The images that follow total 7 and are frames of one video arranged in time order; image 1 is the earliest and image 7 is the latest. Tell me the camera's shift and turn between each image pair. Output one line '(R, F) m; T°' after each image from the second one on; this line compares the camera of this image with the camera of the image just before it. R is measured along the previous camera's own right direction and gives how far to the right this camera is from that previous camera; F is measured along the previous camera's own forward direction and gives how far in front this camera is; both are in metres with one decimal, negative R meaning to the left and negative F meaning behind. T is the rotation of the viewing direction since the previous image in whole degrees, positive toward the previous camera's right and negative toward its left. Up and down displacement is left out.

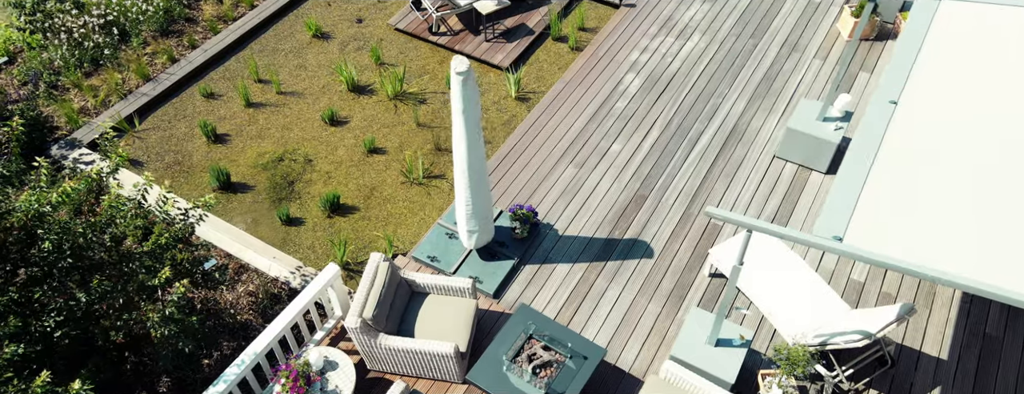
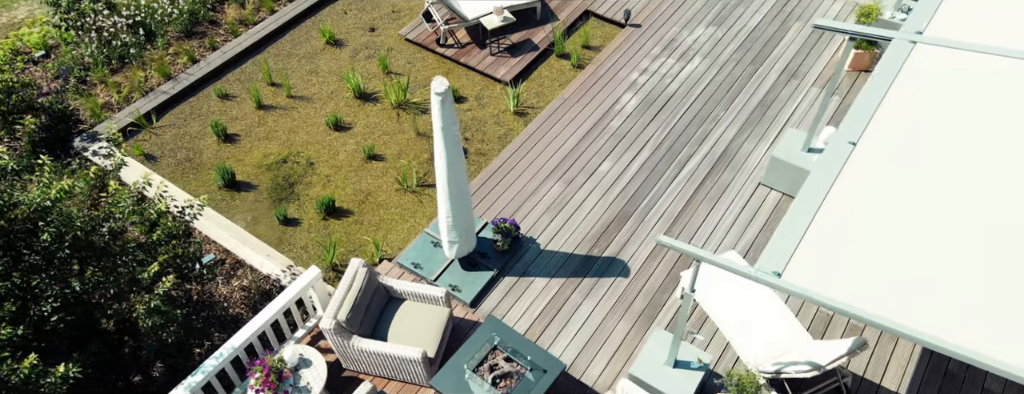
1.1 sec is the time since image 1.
(+0.5, -0.3) m; -3°
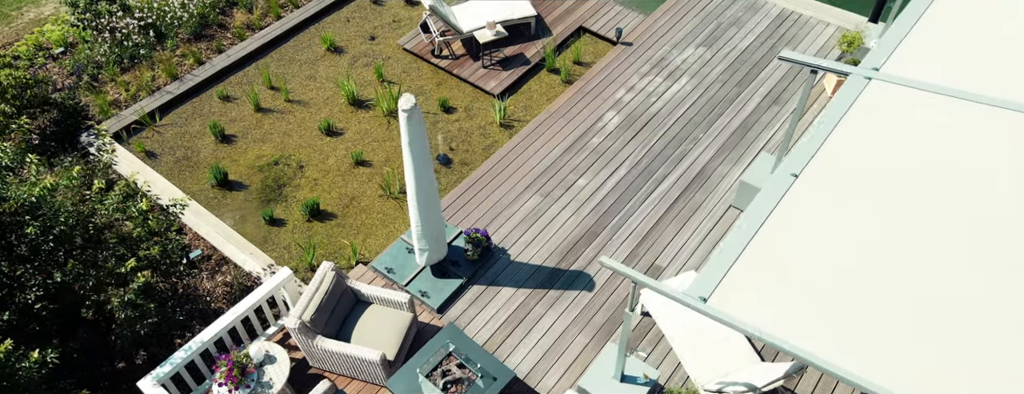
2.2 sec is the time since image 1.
(+0.6, -0.3) m; -2°
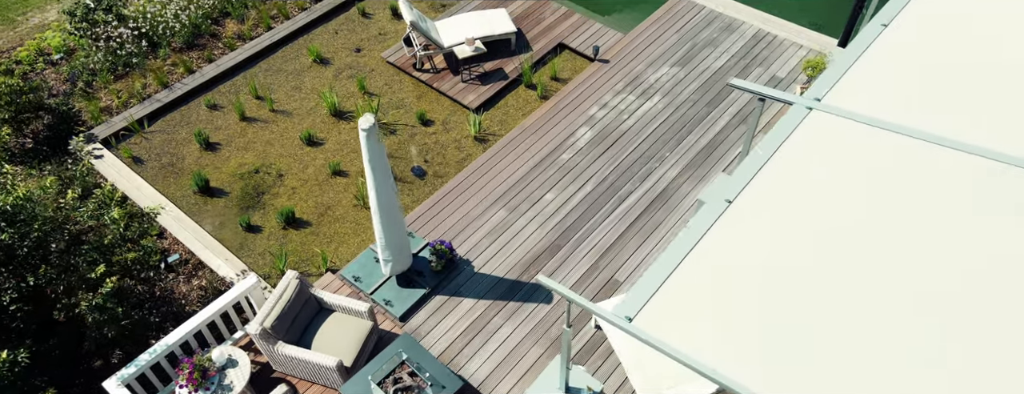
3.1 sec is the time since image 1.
(+0.5, -0.3) m; -1°
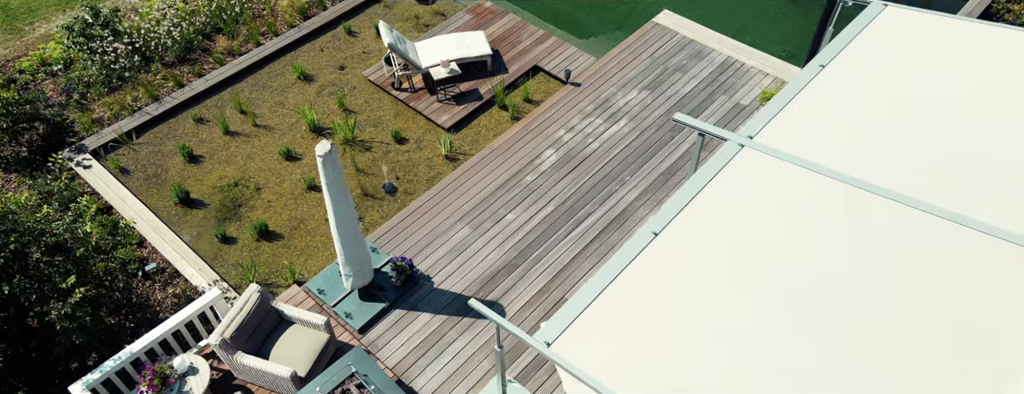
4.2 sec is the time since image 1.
(+0.7, -0.4) m; -1°
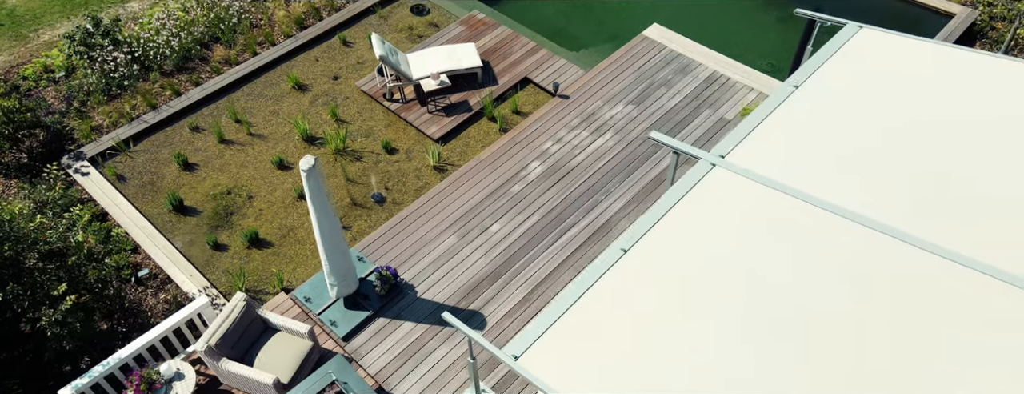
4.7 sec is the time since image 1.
(+0.3, -0.2) m; -1°
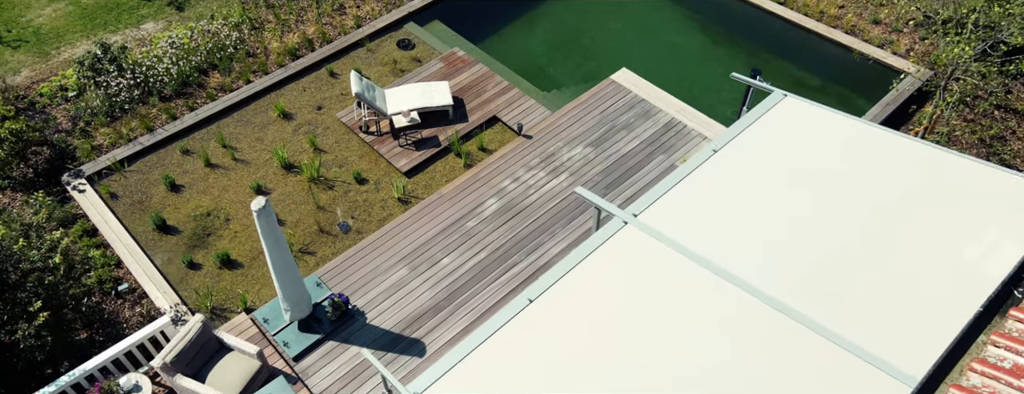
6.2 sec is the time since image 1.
(+1.1, -0.6) m; -3°
